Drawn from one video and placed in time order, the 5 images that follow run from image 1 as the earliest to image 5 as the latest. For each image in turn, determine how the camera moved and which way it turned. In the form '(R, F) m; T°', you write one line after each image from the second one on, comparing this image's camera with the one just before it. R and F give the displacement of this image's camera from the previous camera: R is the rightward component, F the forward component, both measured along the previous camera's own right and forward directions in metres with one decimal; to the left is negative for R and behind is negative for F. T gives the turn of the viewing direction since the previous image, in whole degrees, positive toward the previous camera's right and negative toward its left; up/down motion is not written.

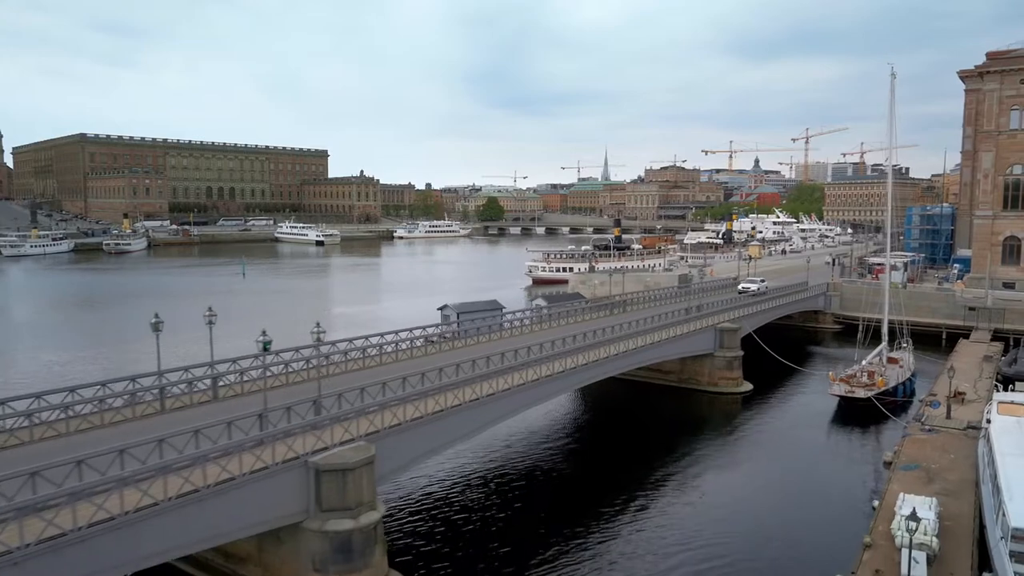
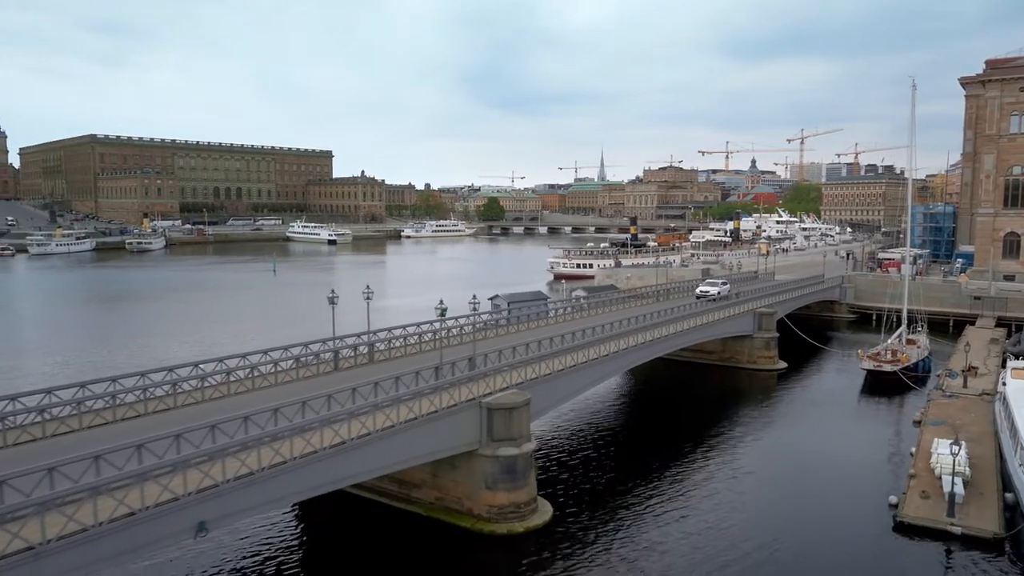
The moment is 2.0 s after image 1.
(-2.9, -3.5) m; 0°
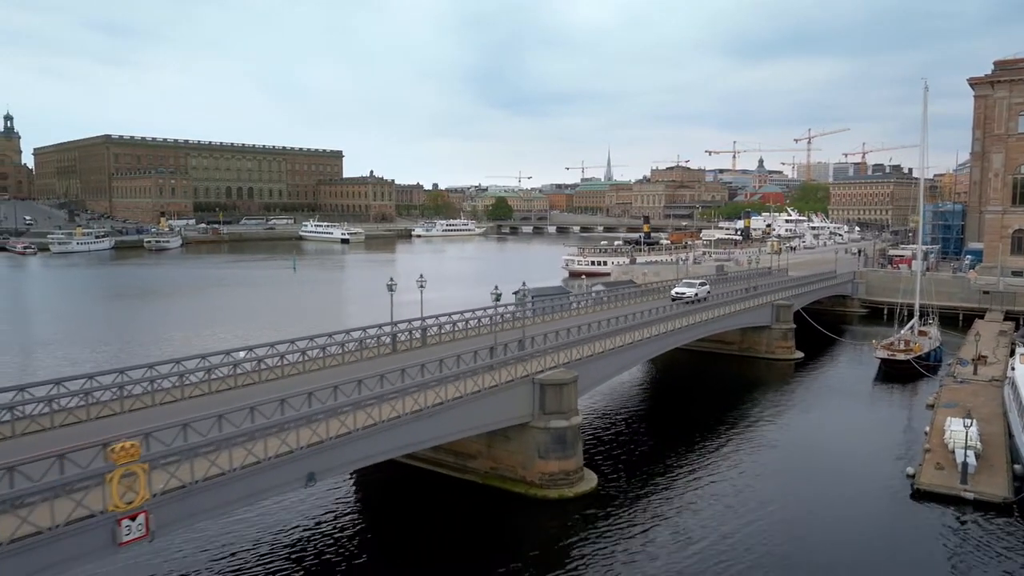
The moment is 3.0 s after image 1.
(-1.1, -1.6) m; 0°
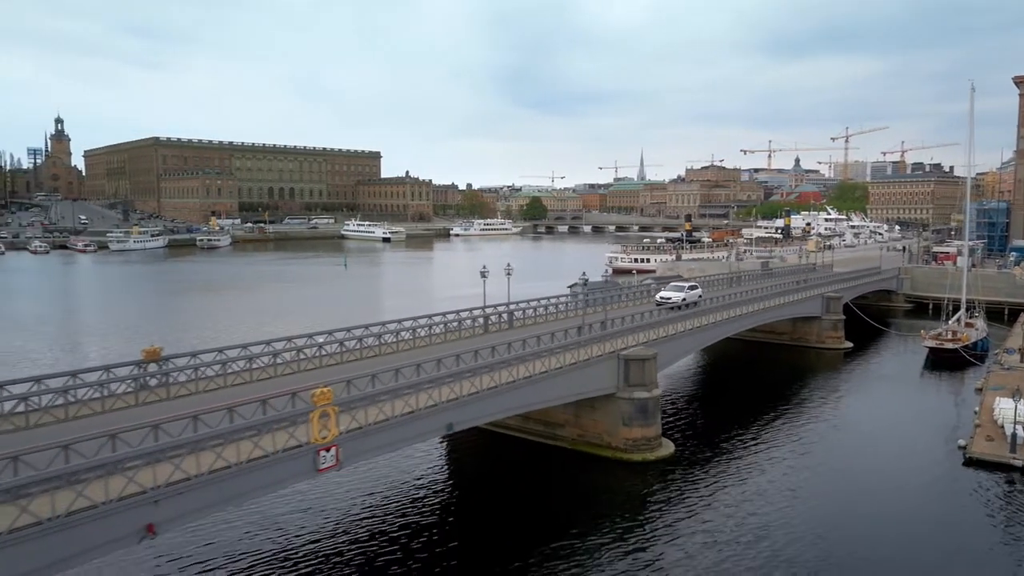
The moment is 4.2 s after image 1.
(-1.5, -2.2) m; -2°
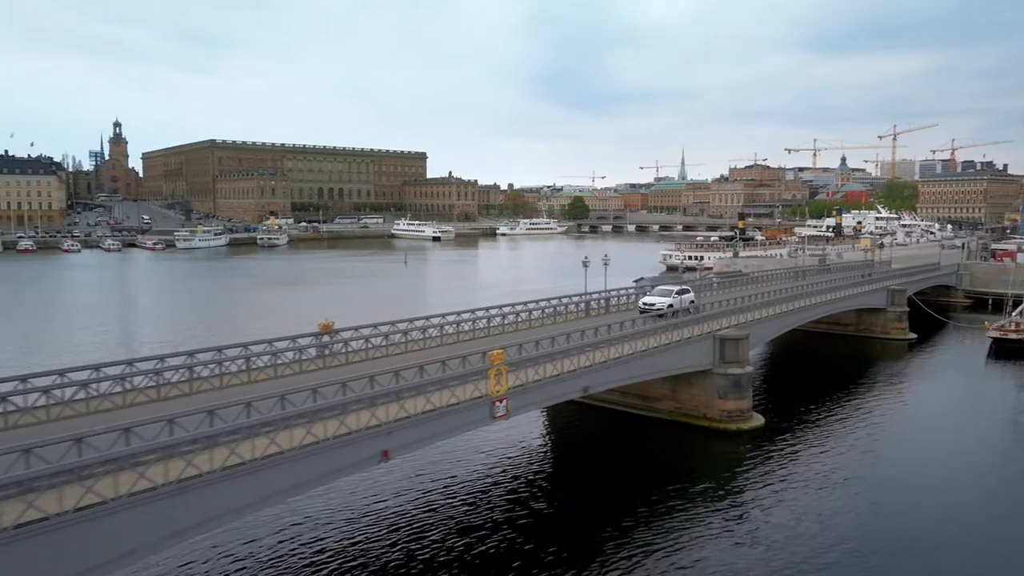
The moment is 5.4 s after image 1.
(-2.1, -2.6) m; -3°
